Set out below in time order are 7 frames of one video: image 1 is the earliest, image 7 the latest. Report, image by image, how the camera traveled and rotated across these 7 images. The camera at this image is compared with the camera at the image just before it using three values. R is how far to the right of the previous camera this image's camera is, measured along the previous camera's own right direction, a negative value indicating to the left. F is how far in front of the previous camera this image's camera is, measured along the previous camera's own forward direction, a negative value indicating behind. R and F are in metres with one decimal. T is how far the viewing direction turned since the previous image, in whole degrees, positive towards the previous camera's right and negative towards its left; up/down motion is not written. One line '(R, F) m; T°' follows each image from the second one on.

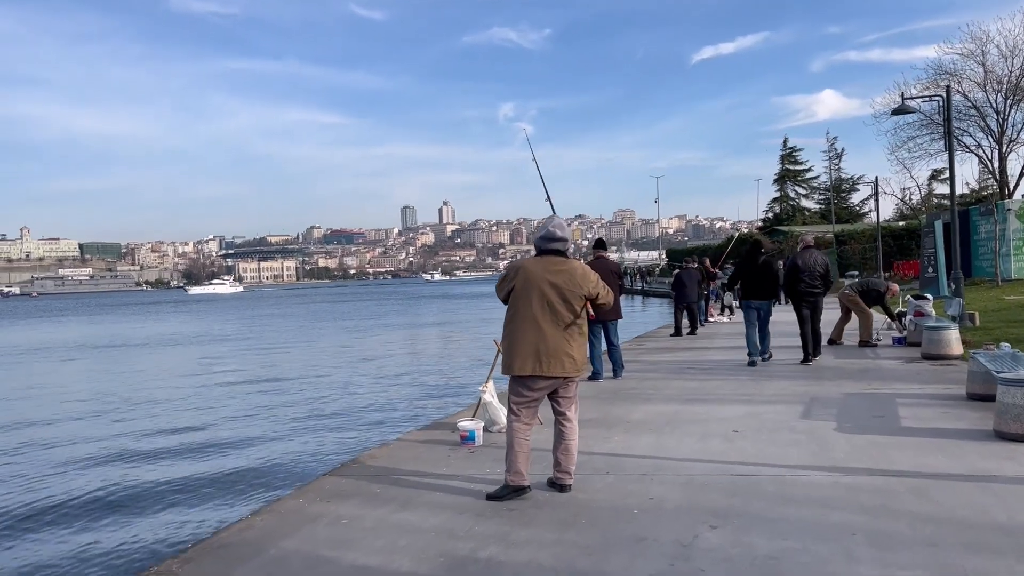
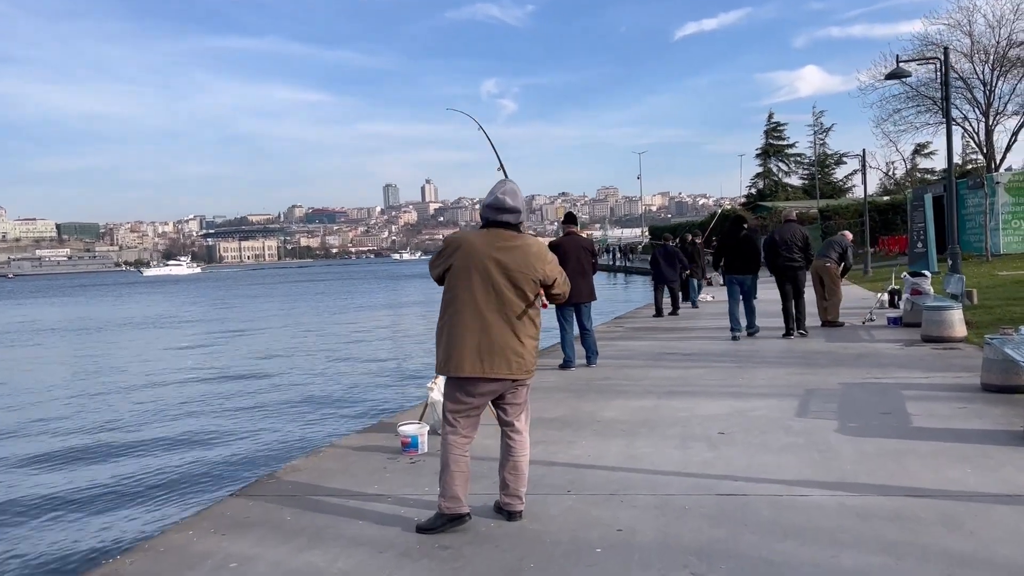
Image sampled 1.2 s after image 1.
(+0.3, +1.1) m; +1°
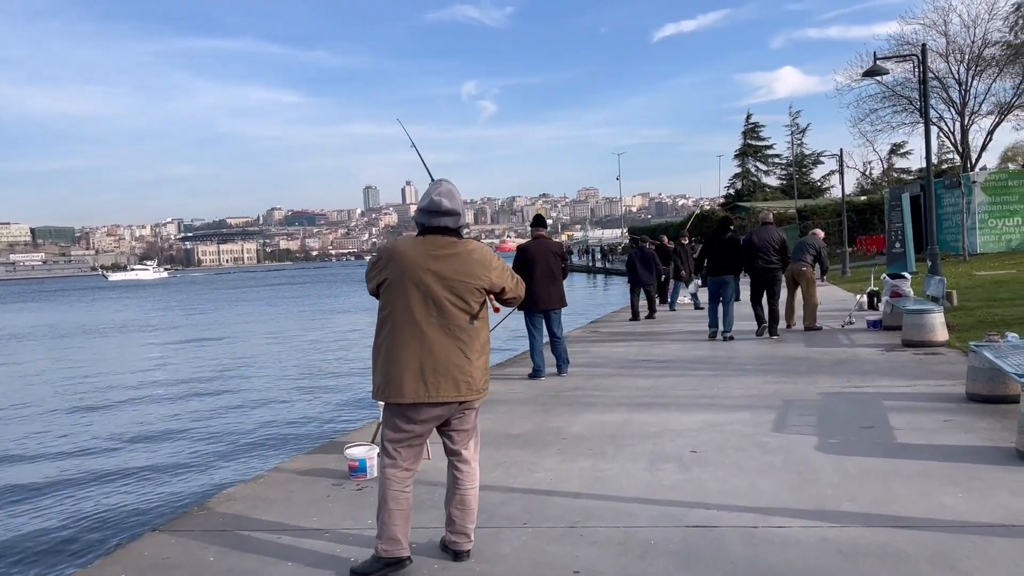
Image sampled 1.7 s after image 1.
(+0.2, +0.4) m; +1°
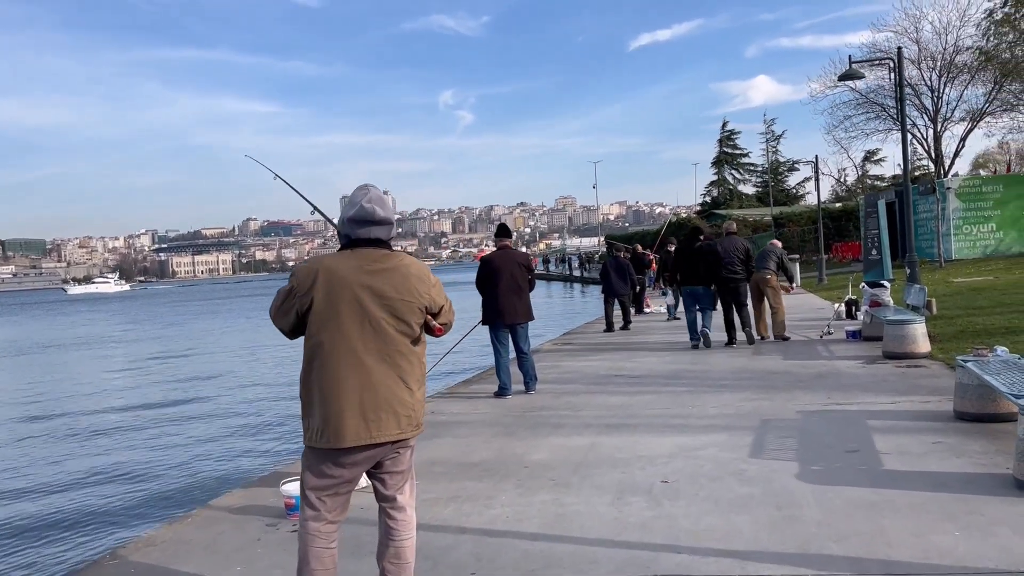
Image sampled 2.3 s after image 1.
(+0.2, +0.5) m; +1°
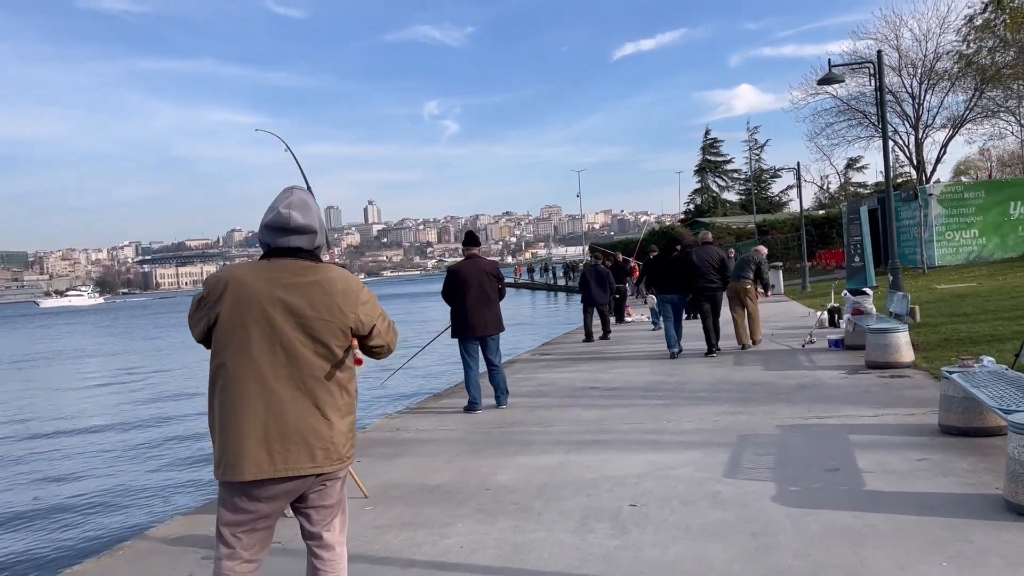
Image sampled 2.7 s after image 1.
(+0.2, +0.3) m; +1°
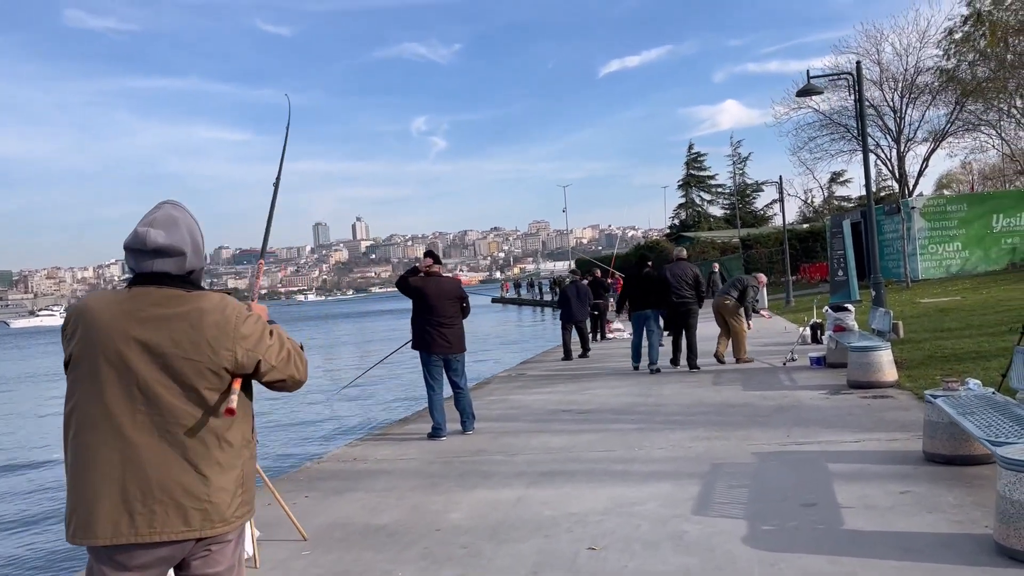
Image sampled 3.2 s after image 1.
(+0.2, +0.4) m; +1°
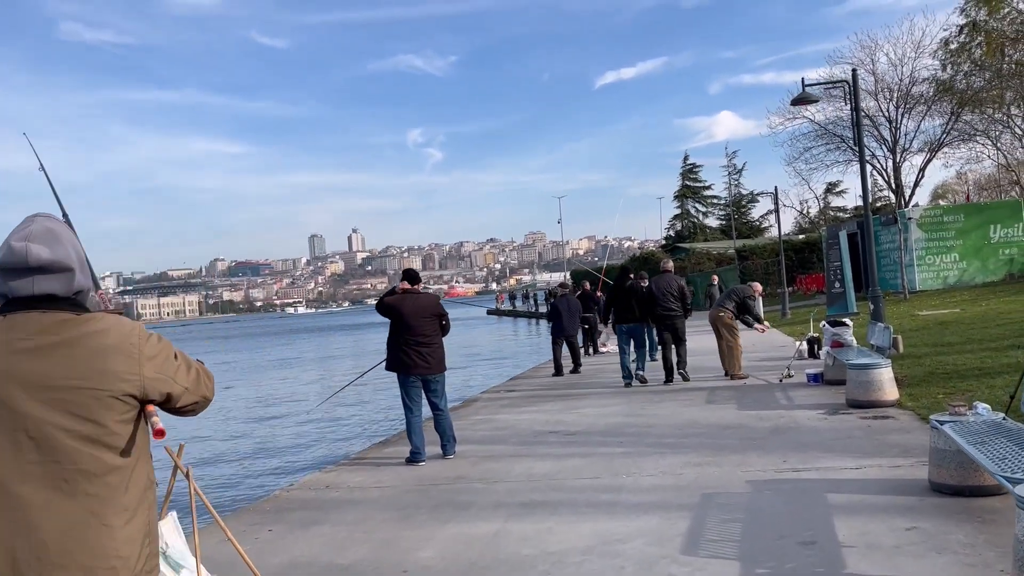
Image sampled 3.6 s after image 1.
(+0.1, +0.4) m; 0°
